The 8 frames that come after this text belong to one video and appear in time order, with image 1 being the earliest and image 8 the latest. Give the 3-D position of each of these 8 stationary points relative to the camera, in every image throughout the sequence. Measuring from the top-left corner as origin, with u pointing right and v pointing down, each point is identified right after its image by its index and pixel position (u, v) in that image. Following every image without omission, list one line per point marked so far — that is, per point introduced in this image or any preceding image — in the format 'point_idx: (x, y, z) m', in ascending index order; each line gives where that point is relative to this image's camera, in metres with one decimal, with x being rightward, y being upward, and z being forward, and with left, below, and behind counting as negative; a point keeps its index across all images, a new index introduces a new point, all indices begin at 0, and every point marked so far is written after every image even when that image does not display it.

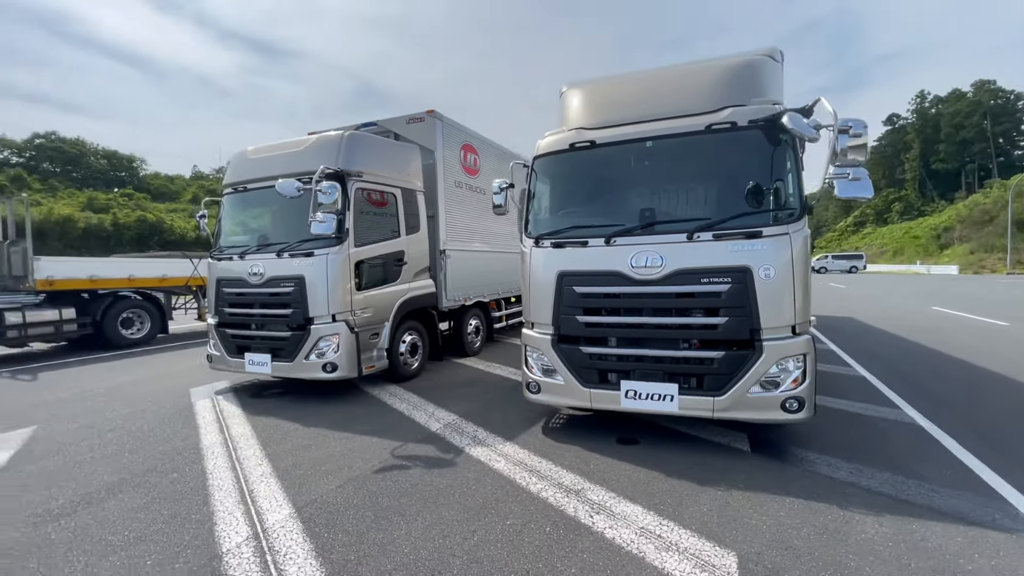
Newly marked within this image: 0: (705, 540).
0: (+1.1, -1.5, +2.8) m
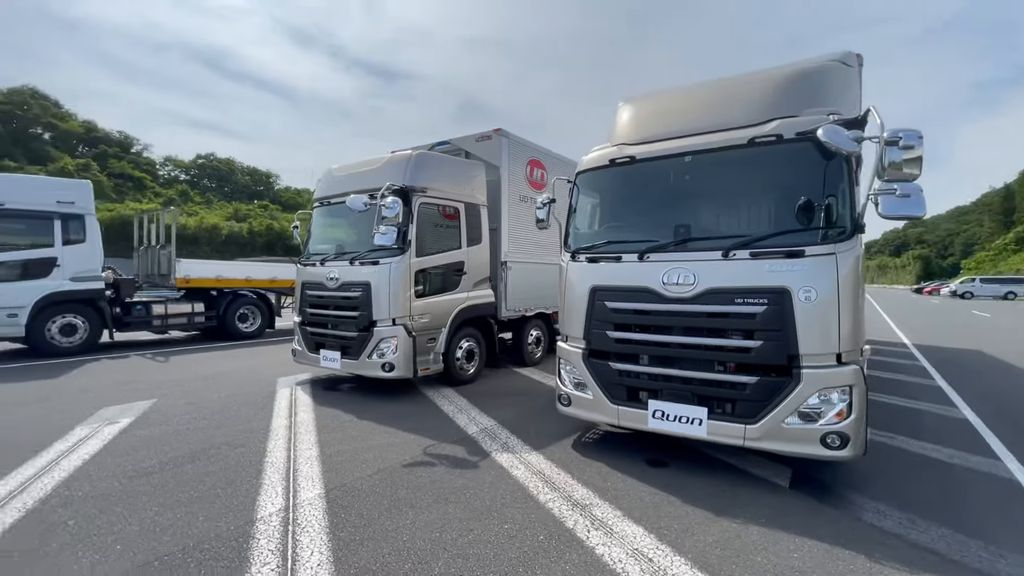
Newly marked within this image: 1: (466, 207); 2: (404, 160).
0: (+1.0, -1.6, +2.7) m
1: (-0.7, +1.2, +7.3) m
2: (-1.6, +1.8, +6.8) m
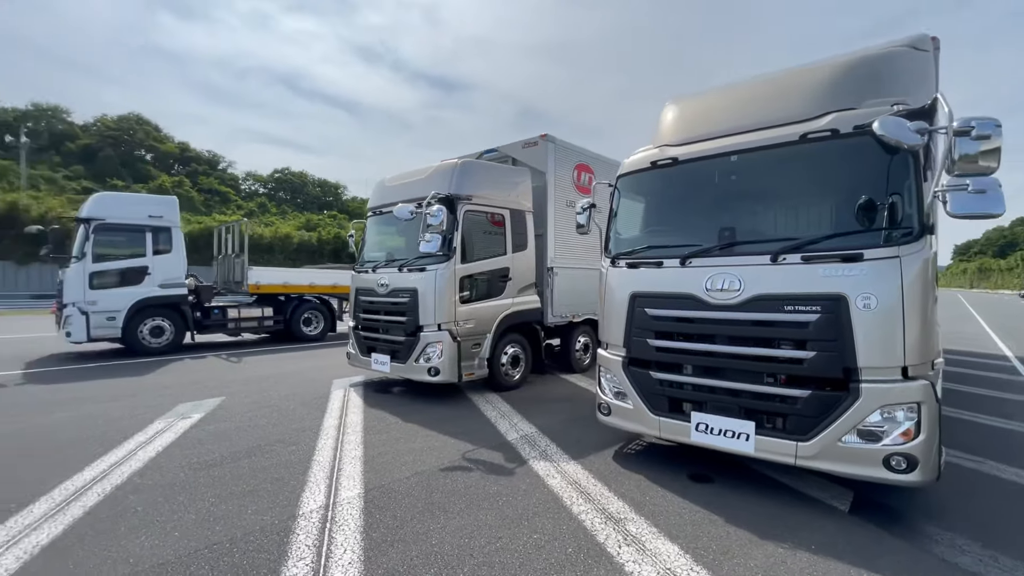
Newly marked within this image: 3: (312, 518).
0: (+1.2, -1.6, +2.6) m
1: (0.0, +1.2, +7.4) m
2: (-0.9, +1.7, +7.0) m
3: (-1.4, -1.6, +3.4) m
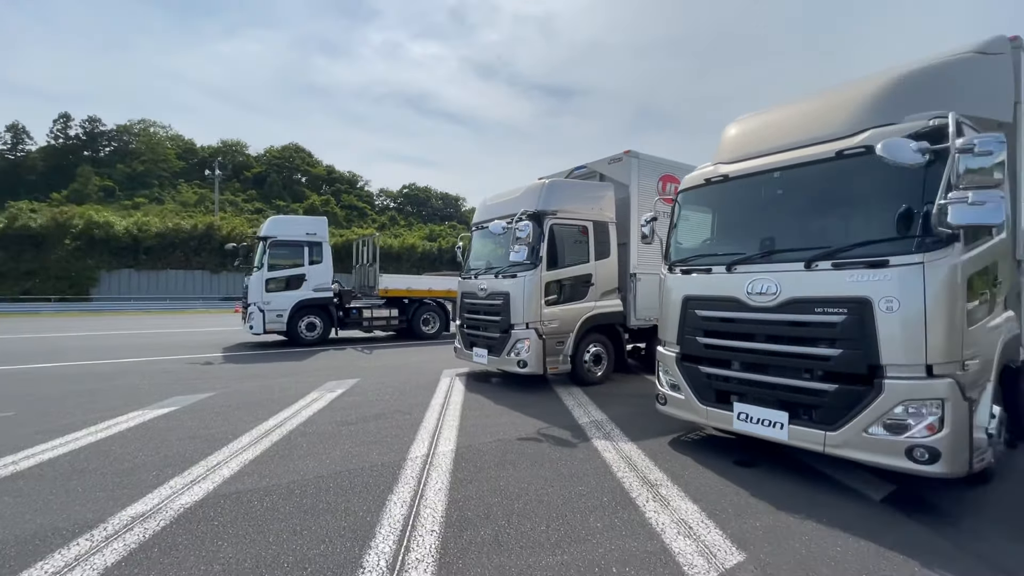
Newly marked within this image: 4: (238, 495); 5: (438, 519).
0: (+1.4, -1.7, +3.2) m
1: (+1.4, +1.1, +8.1) m
2: (+0.4, +1.7, +8.0) m
3: (-0.9, -1.7, +4.6) m
4: (-2.2, -1.6, +3.8) m
5: (-0.5, -1.6, +3.4) m
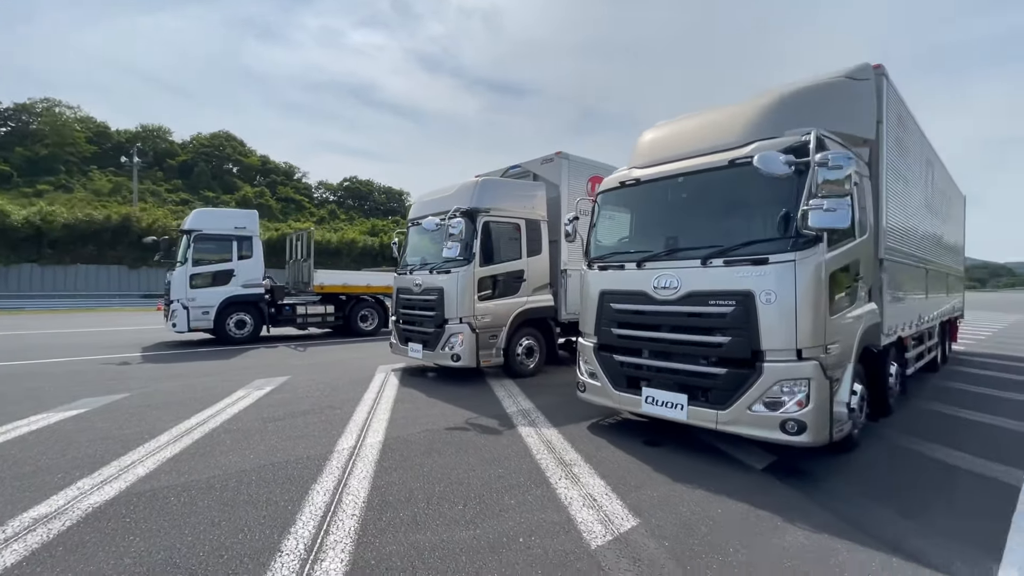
0: (+0.8, -1.6, +3.5) m
1: (+0.3, +1.2, +8.4) m
2: (-0.7, +1.7, +8.2) m
3: (-1.6, -1.6, +4.7) m
4: (-2.8, -1.6, +3.7) m
5: (-1.1, -1.6, +3.5) m
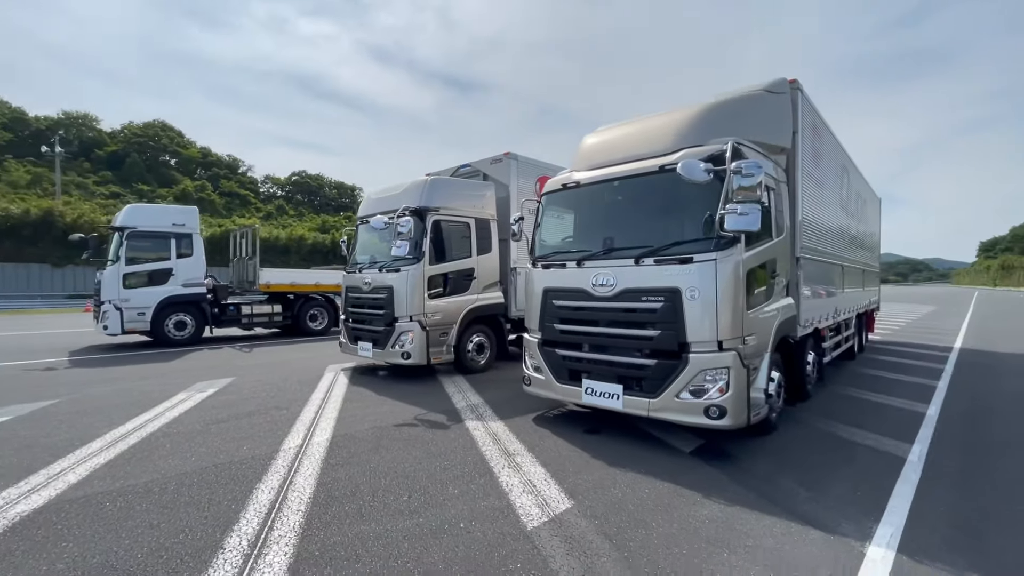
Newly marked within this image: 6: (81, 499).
0: (+0.4, -1.6, +3.8) m
1: (-0.6, +1.2, +8.6) m
2: (-1.6, +1.8, +8.2) m
3: (-2.2, -1.6, +4.7) m
4: (-3.2, -1.6, +3.6) m
5: (-1.6, -1.6, +3.6) m
6: (-3.3, -1.6, +3.6) m
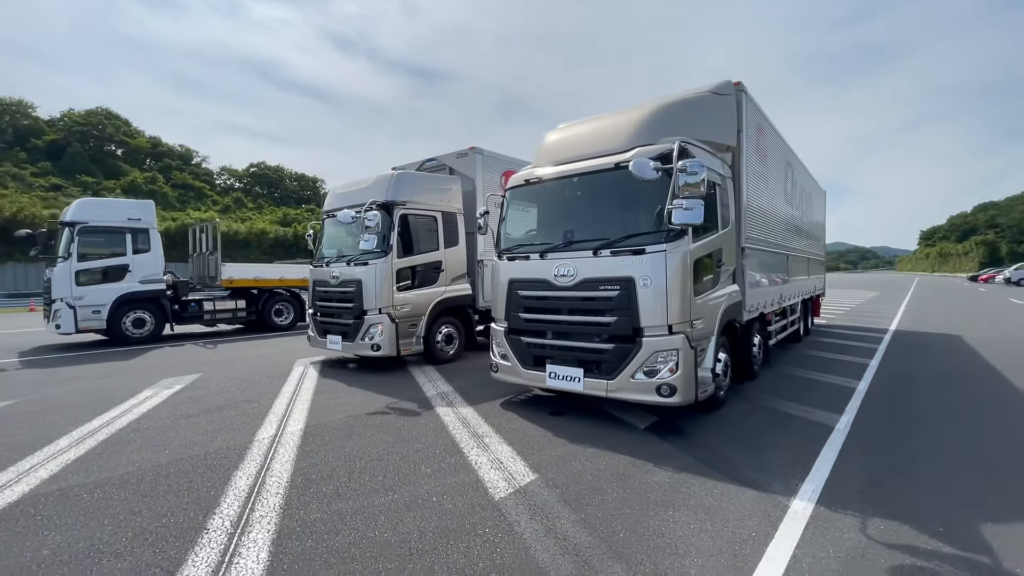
0: (+0.1, -1.5, +4.1) m
1: (-1.3, +1.3, +8.8) m
2: (-2.2, +1.9, +8.4) m
3: (-2.5, -1.5, +4.8) m
4: (-3.5, -1.6, +3.7) m
5: (-1.8, -1.6, +3.8) m
6: (-3.5, -1.6, +3.7) m
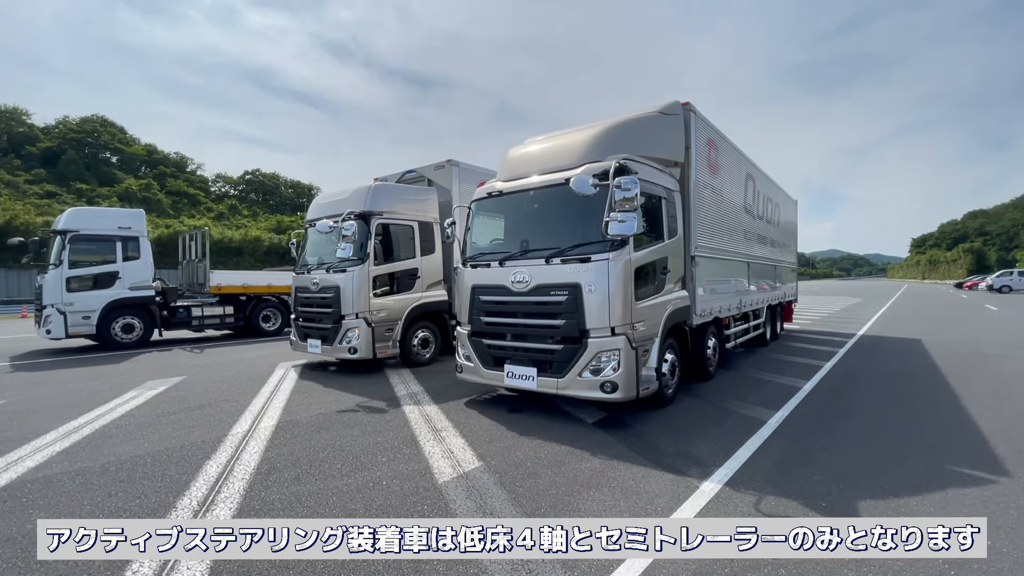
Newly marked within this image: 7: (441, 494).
0: (-0.4, -1.6, +4.5) m
1: (-1.8, +1.2, +9.2) m
2: (-2.7, +1.8, +8.8) m
3: (-3.0, -1.6, +5.2) m
4: (-4.0, -1.6, +4.1) m
5: (-2.3, -1.6, +4.2) m
6: (-4.0, -1.6, +4.0) m
7: (-0.6, -1.6, +3.7) m
